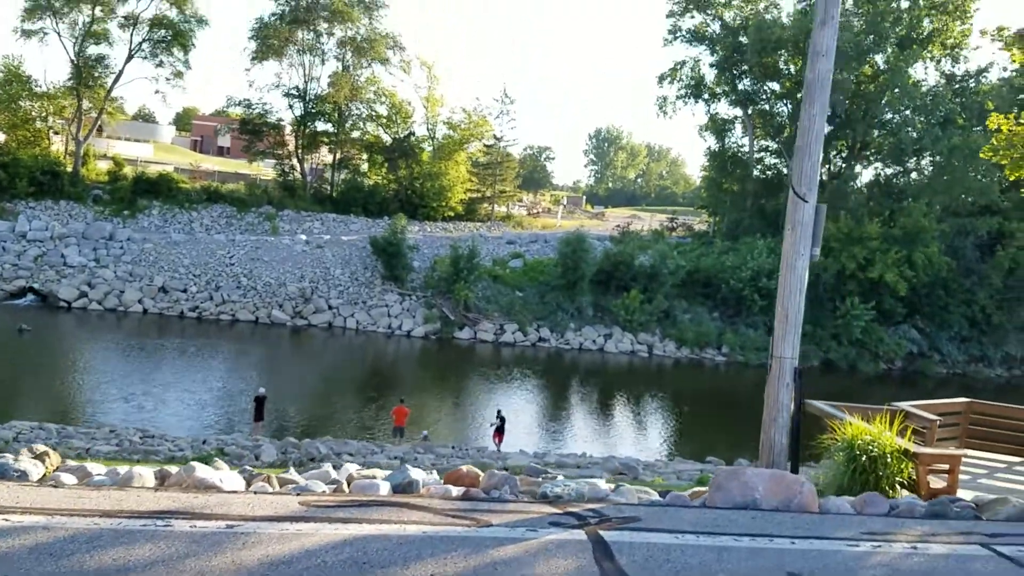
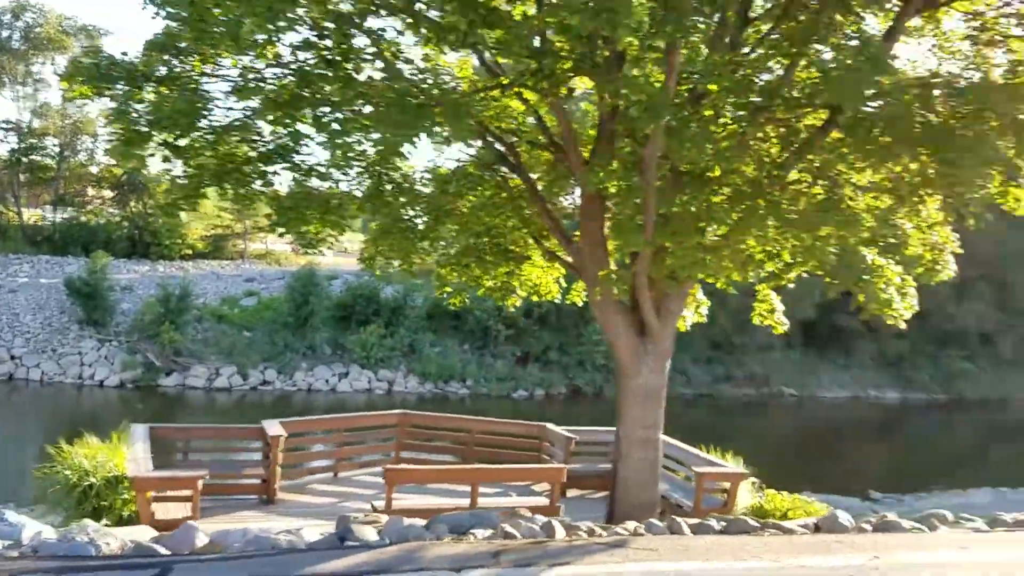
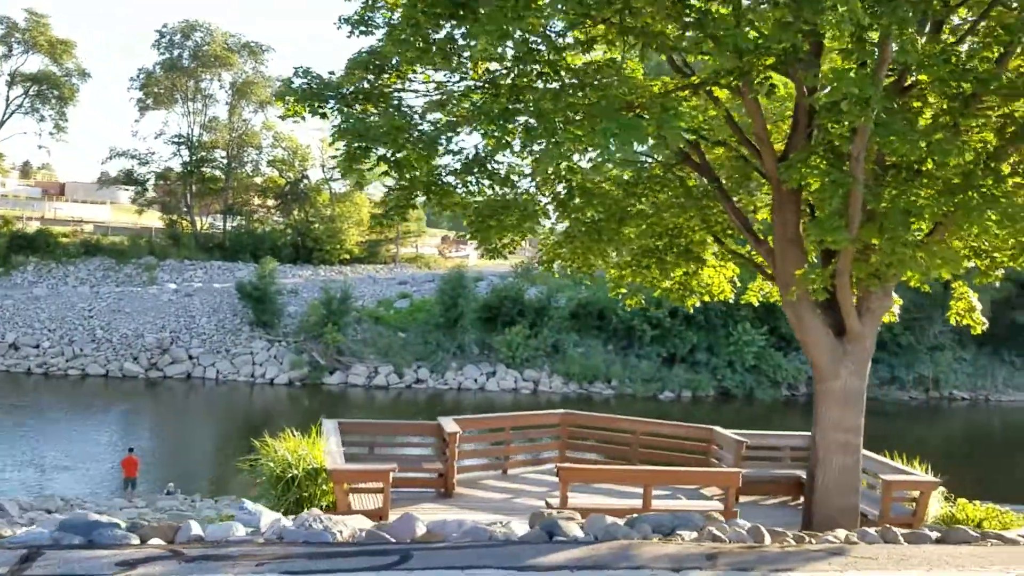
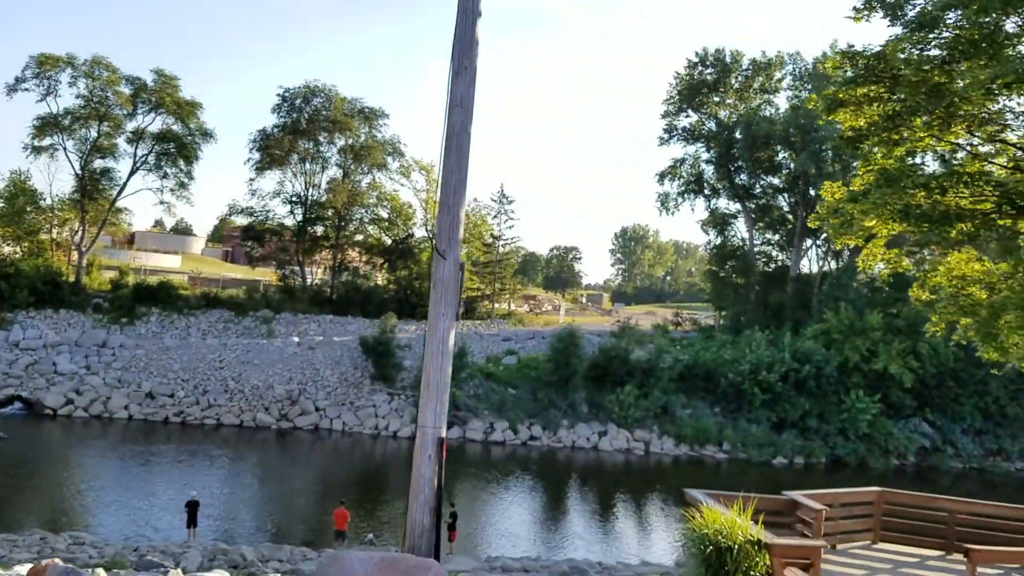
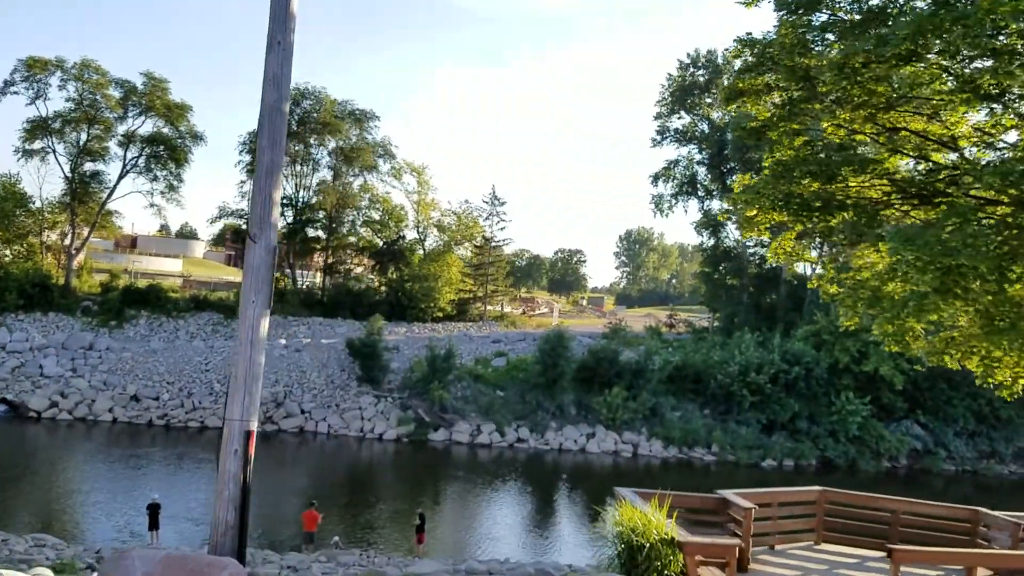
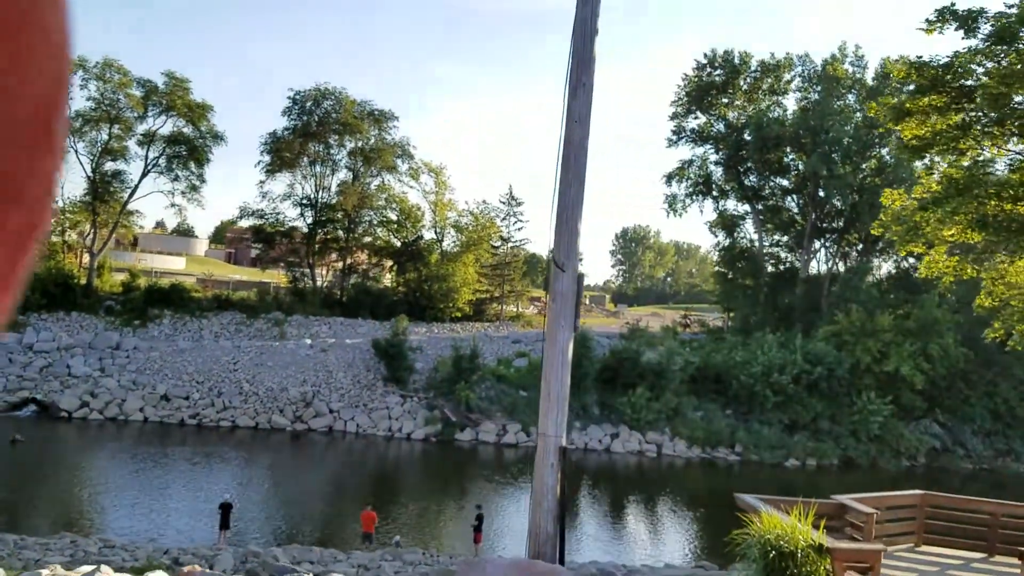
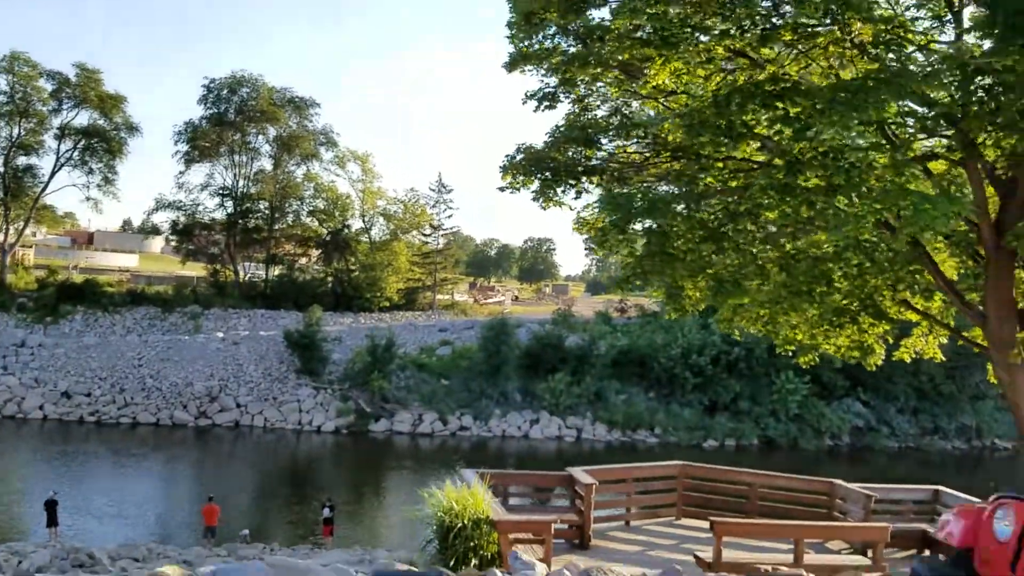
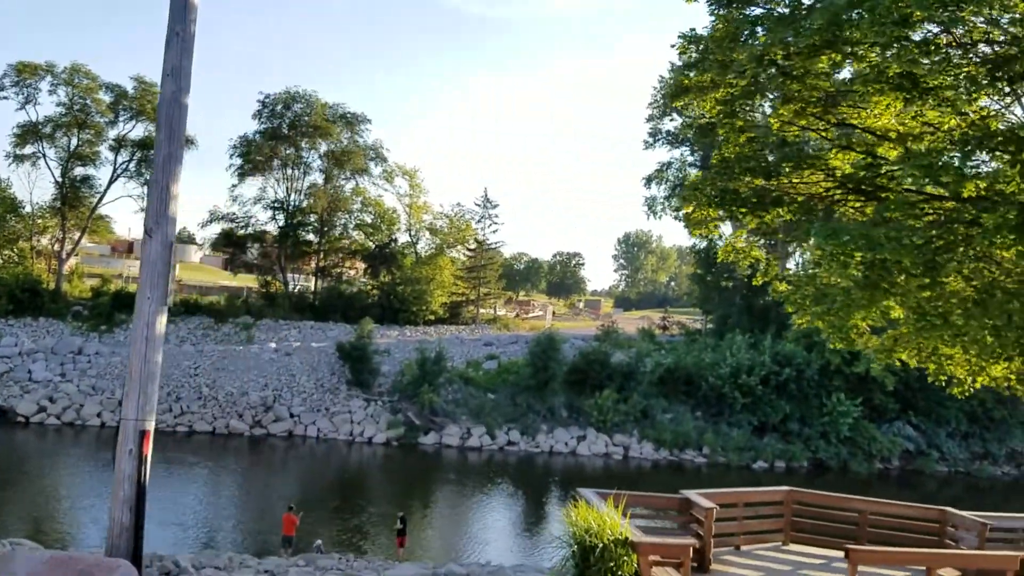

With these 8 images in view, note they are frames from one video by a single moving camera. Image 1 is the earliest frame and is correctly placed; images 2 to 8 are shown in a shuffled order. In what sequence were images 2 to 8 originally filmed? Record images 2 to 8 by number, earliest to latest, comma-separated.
6, 4, 5, 8, 7, 3, 2
